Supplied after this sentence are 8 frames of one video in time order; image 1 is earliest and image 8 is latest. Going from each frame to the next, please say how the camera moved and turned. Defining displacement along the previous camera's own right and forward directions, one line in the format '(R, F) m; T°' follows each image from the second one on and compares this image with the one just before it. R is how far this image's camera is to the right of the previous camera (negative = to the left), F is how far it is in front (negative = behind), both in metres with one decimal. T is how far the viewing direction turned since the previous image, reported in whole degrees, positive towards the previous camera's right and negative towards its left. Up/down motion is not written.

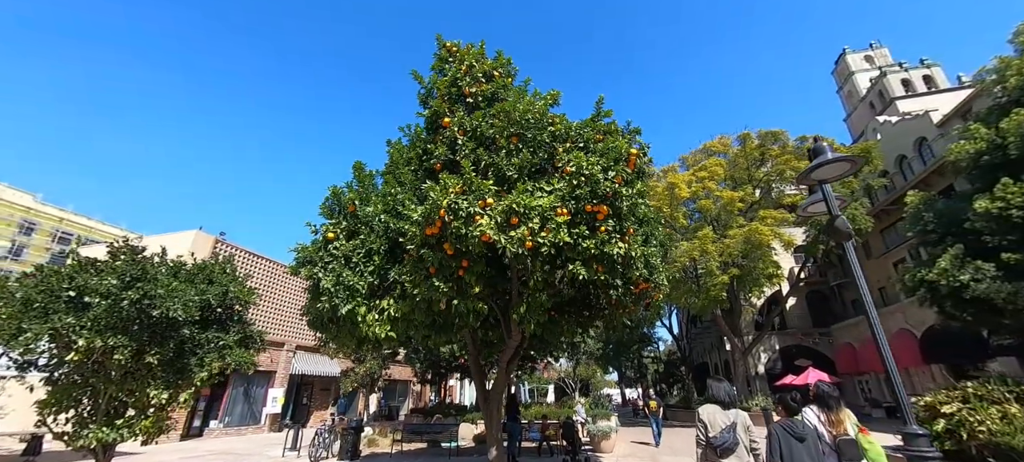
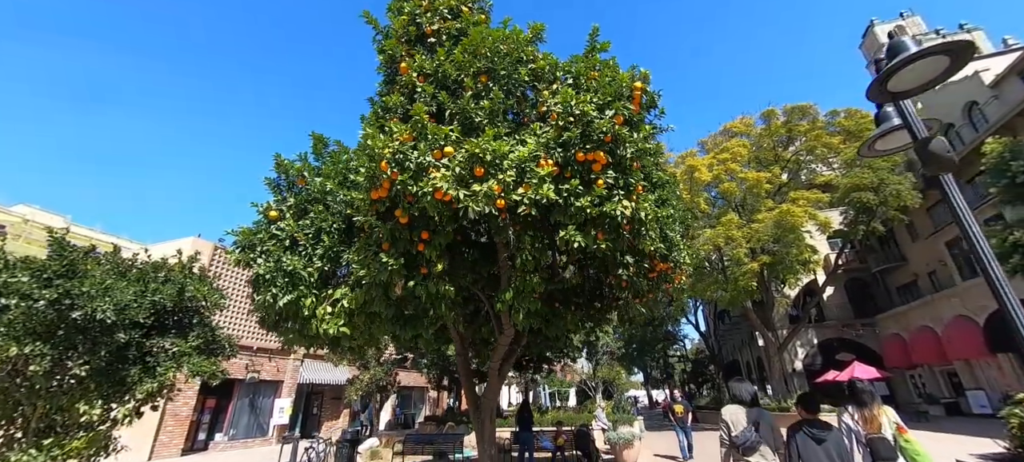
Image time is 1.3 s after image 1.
(+0.5, +1.2) m; -3°
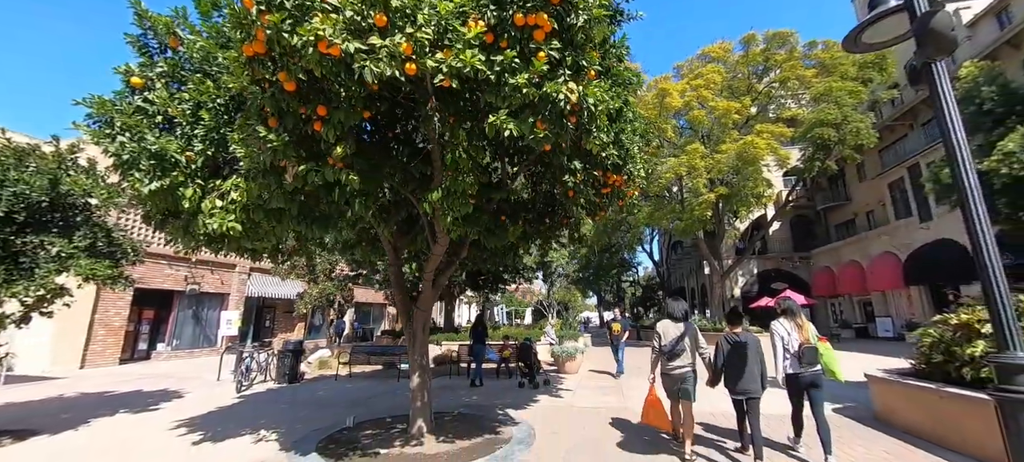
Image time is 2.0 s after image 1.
(+0.4, +0.6) m; +5°
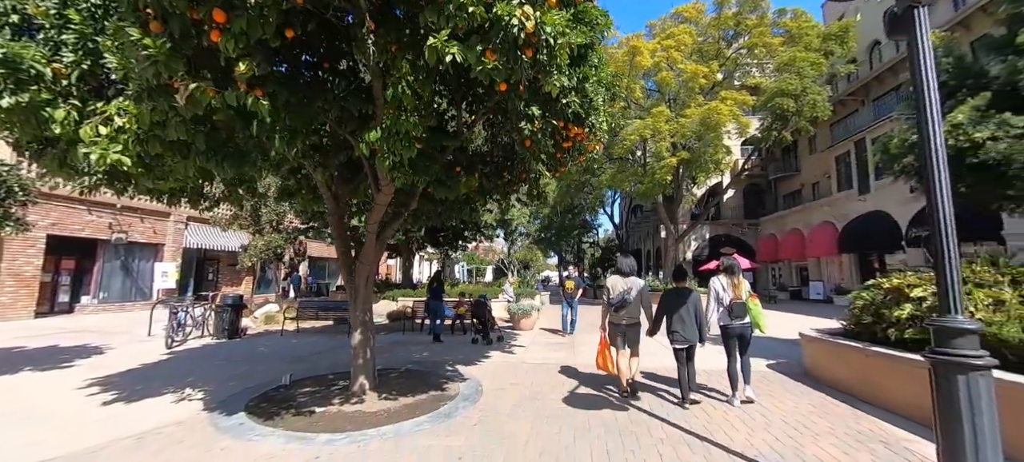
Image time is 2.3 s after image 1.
(+0.2, +0.3) m; +5°
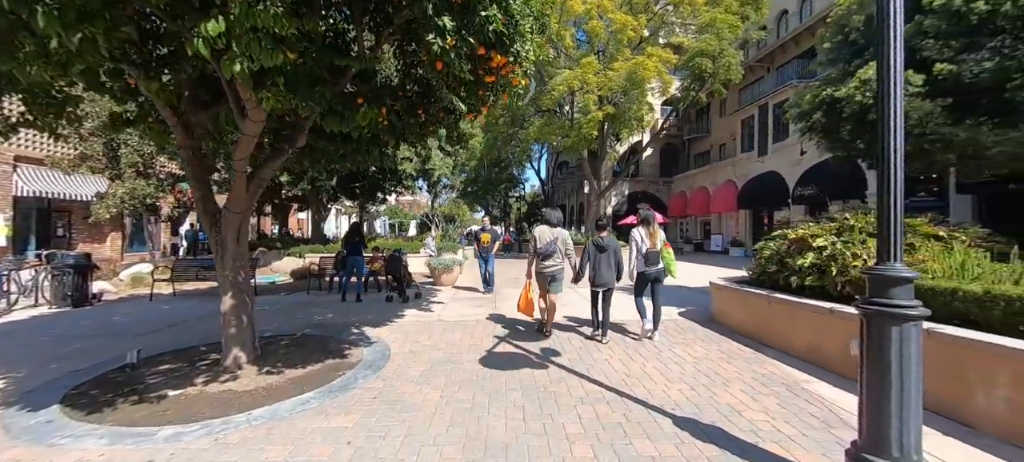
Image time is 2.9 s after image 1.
(+0.2, +0.6) m; +10°
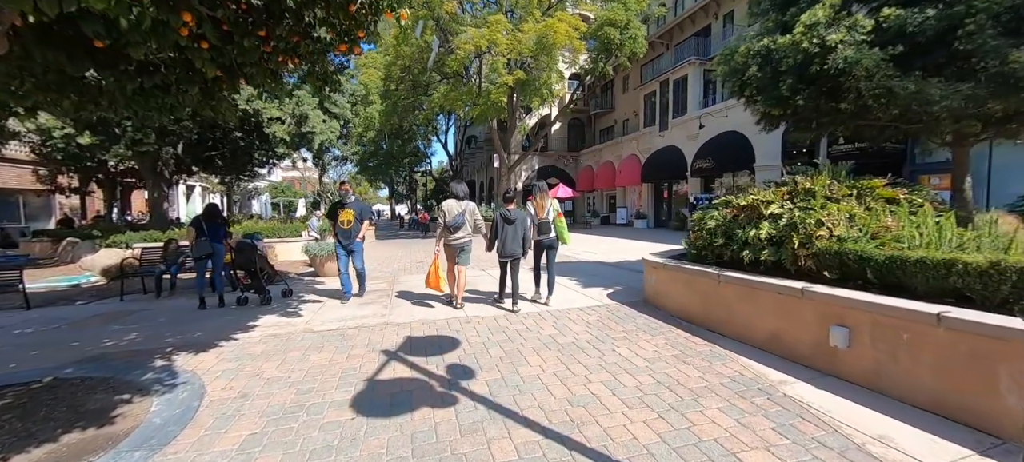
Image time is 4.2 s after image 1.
(+0.2, +1.5) m; +13°
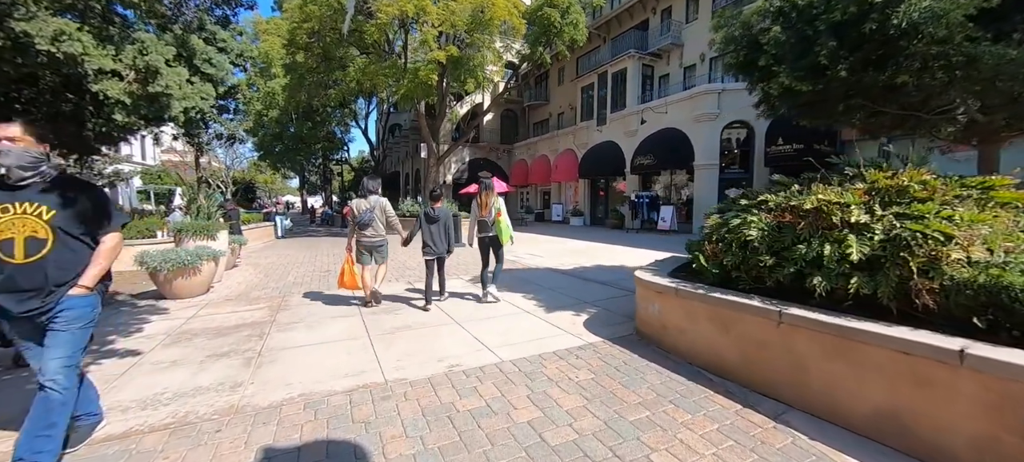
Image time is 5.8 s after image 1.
(-0.2, +2.0) m; +11°
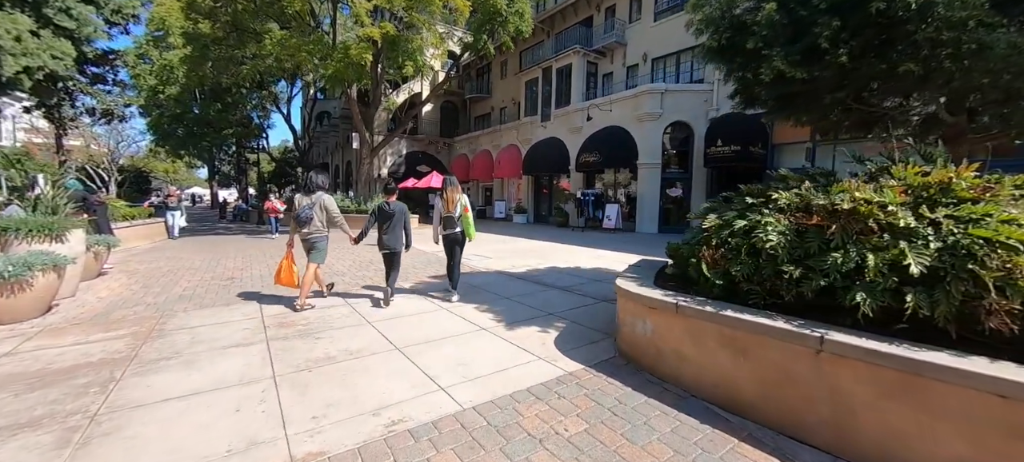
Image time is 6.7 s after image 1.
(-0.2, +0.9) m; +9°
